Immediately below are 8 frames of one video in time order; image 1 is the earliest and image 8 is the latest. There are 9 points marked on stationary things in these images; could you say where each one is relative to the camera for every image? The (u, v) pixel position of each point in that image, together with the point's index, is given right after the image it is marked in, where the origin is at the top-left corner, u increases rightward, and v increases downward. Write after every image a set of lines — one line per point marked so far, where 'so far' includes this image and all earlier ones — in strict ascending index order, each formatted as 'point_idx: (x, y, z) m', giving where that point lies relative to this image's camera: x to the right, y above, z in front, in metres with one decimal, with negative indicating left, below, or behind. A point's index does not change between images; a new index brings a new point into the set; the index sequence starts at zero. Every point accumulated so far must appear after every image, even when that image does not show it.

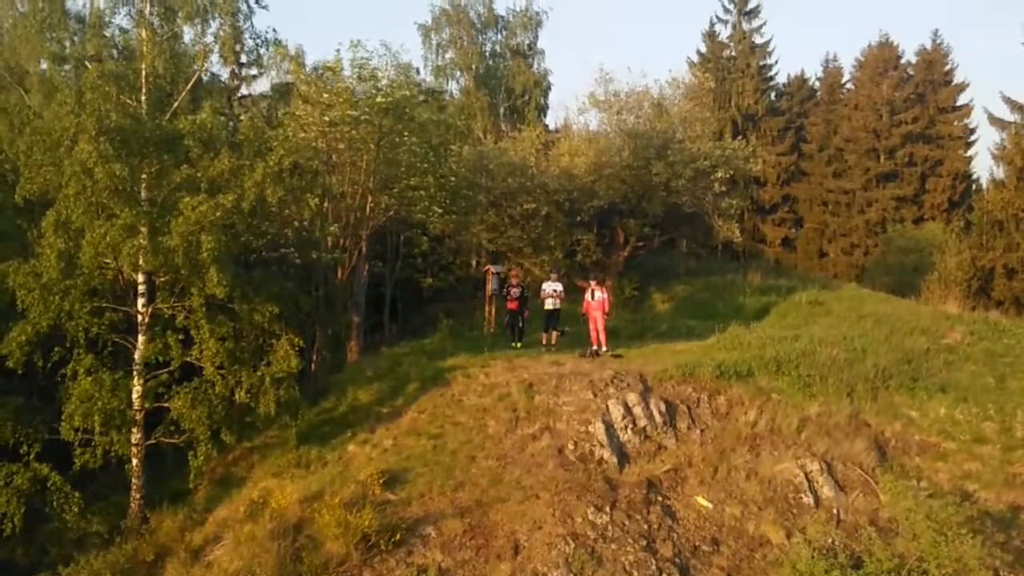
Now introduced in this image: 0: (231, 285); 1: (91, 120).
0: (-2.2, 0.0, +15.6) m
1: (-3.0, +1.2, +14.7) m
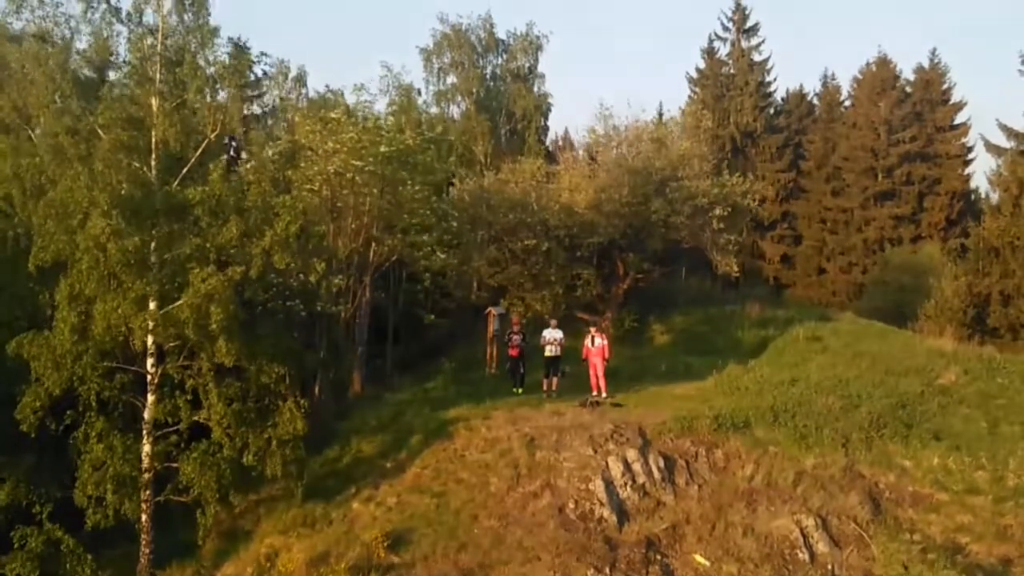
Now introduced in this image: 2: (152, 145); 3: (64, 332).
0: (-2.1, -0.5, +16.0) m
1: (-3.0, +0.7, +15.0) m
2: (-2.9, +1.1, +16.6) m
3: (-3.3, -0.3, +15.2) m
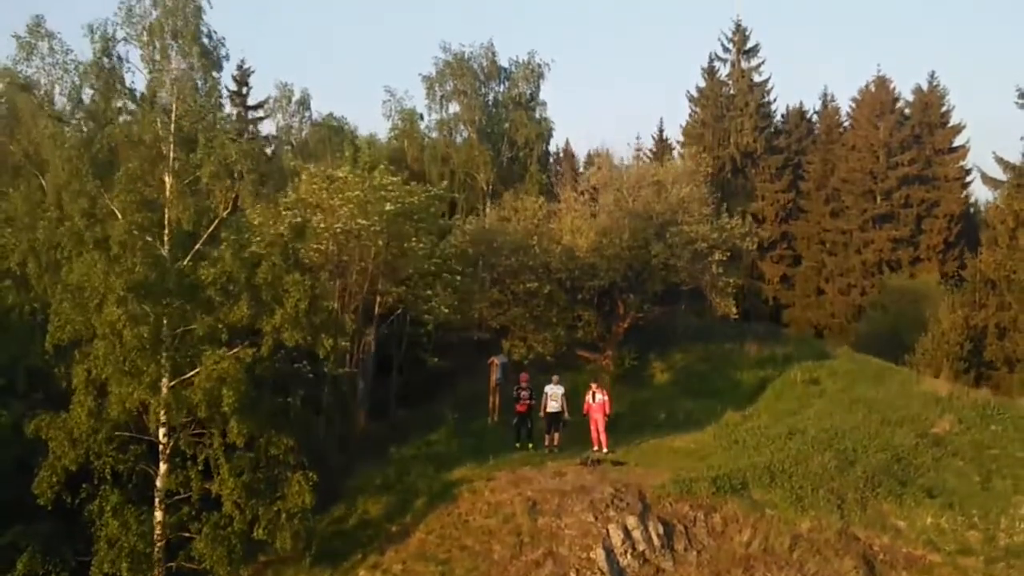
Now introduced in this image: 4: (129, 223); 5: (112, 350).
0: (-2.1, -1.1, +16.4) m
1: (-3.0, +0.1, +15.5) m
2: (-2.9, +0.5, +17.1) m
3: (-3.3, -1.0, +15.7) m
4: (-3.1, +0.5, +16.3) m
5: (-3.0, -0.5, +15.3) m
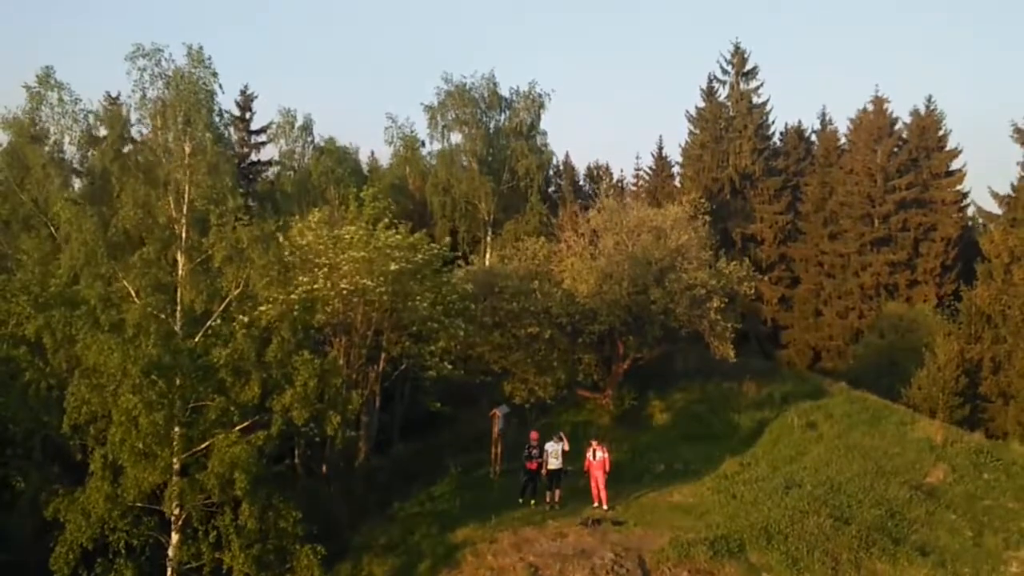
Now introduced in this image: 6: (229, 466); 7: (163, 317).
0: (-2.1, -1.8, +16.9) m
1: (-3.0, -0.6, +16.0) m
2: (-2.9, -0.2, +17.6) m
3: (-3.3, -1.6, +16.2) m
4: (-3.0, -0.2, +16.8) m
5: (-3.0, -1.1, +15.8) m
6: (-2.2, -1.4, +15.9) m
7: (-2.9, -0.2, +17.1) m
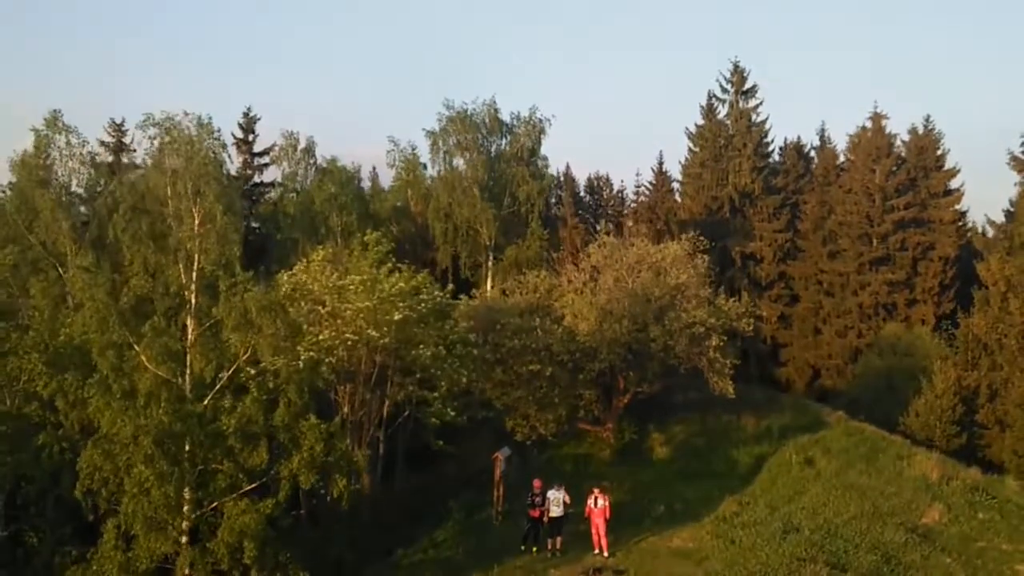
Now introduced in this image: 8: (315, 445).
0: (-2.1, -2.4, +17.3) m
1: (-2.9, -1.2, +16.4) m
2: (-2.9, -0.8, +18.0) m
3: (-3.3, -2.2, +16.6) m
4: (-3.0, -0.8, +17.2) m
5: (-3.0, -1.7, +16.2) m
6: (-2.2, -2.0, +16.3) m
7: (-2.9, -0.8, +17.5) m
8: (-1.7, -1.4, +17.6) m
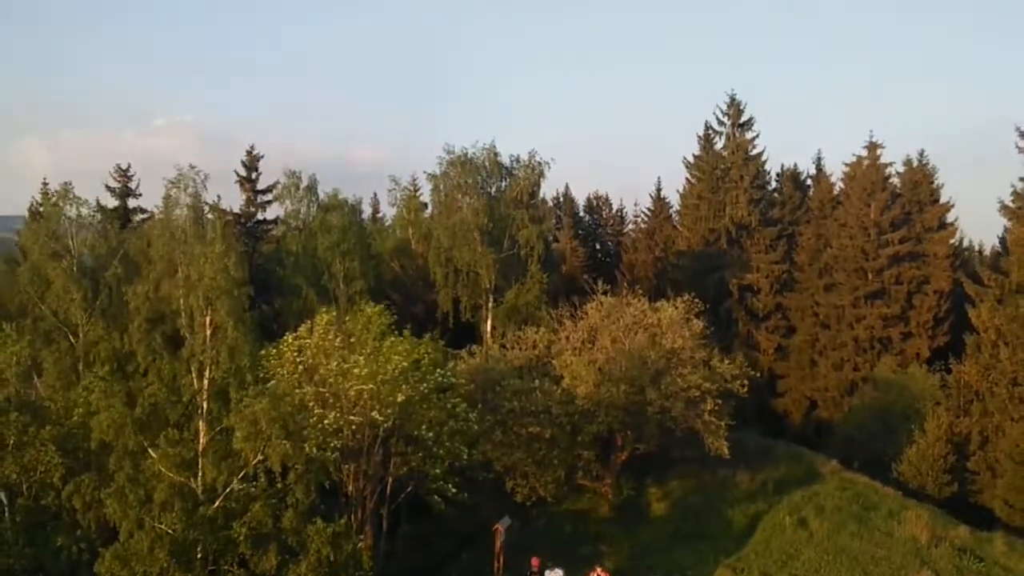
0: (-2.1, -3.4, +18.1) m
1: (-2.9, -2.2, +17.1) m
2: (-2.9, -1.8, +18.7) m
3: (-3.3, -3.2, +17.3) m
4: (-3.0, -1.8, +18.0) m
5: (-3.0, -2.7, +17.0) m
6: (-2.2, -3.0, +17.1) m
7: (-2.9, -1.8, +18.3) m
8: (-1.7, -2.4, +18.4) m
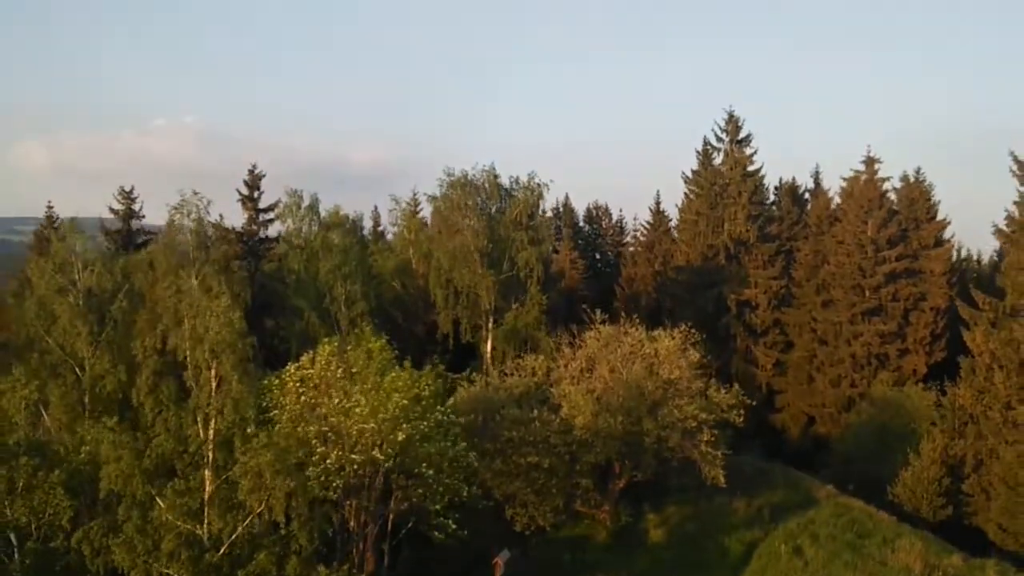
0: (-2.1, -3.9, +18.6) m
1: (-3.0, -2.7, +17.6) m
2: (-2.9, -2.3, +19.2) m
3: (-3.3, -3.7, +17.8) m
4: (-3.0, -2.3, +18.5) m
5: (-3.0, -3.2, +17.5) m
6: (-2.2, -3.5, +17.5) m
7: (-2.9, -2.3, +18.7) m
8: (-1.7, -2.9, +18.9) m
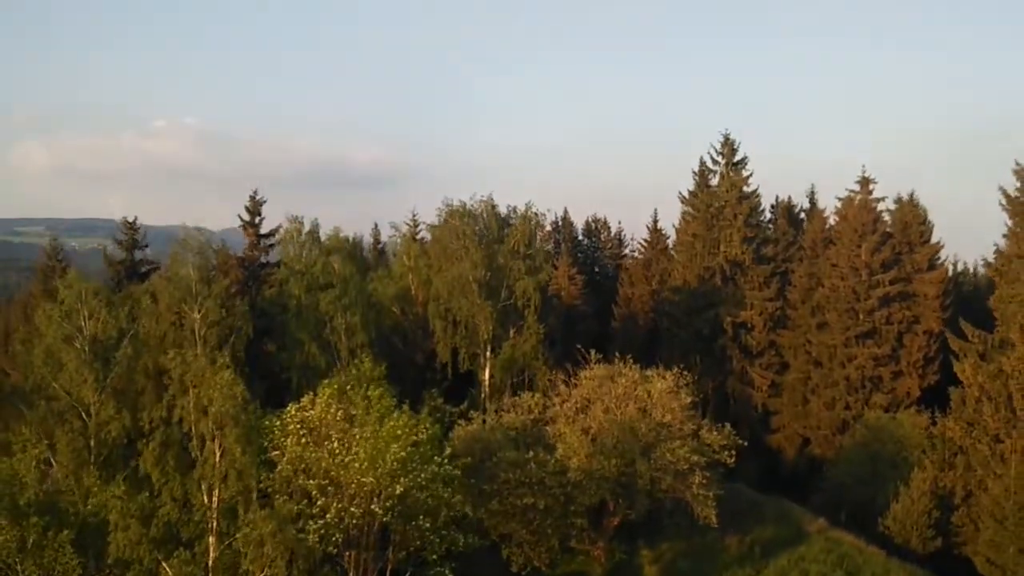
0: (-2.1, -4.6, +19.3) m
1: (-3.0, -3.4, +18.3) m
2: (-2.9, -3.0, +19.9) m
3: (-3.4, -4.4, +18.5) m
4: (-3.1, -3.0, +19.2) m
5: (-3.0, -4.0, +18.2) m
6: (-2.3, -4.2, +18.2) m
7: (-3.0, -3.1, +19.4) m
8: (-1.8, -3.6, +19.6) m
